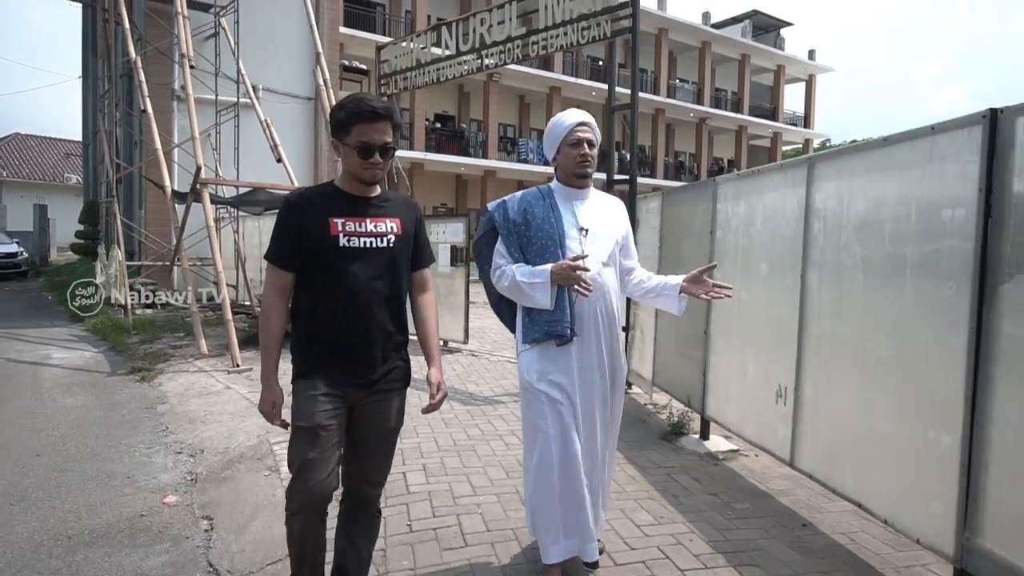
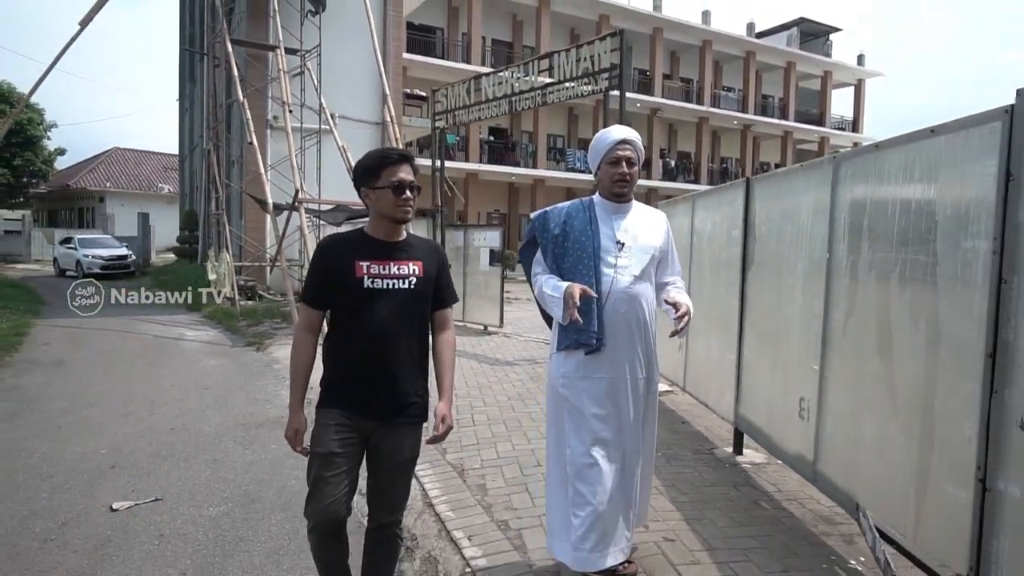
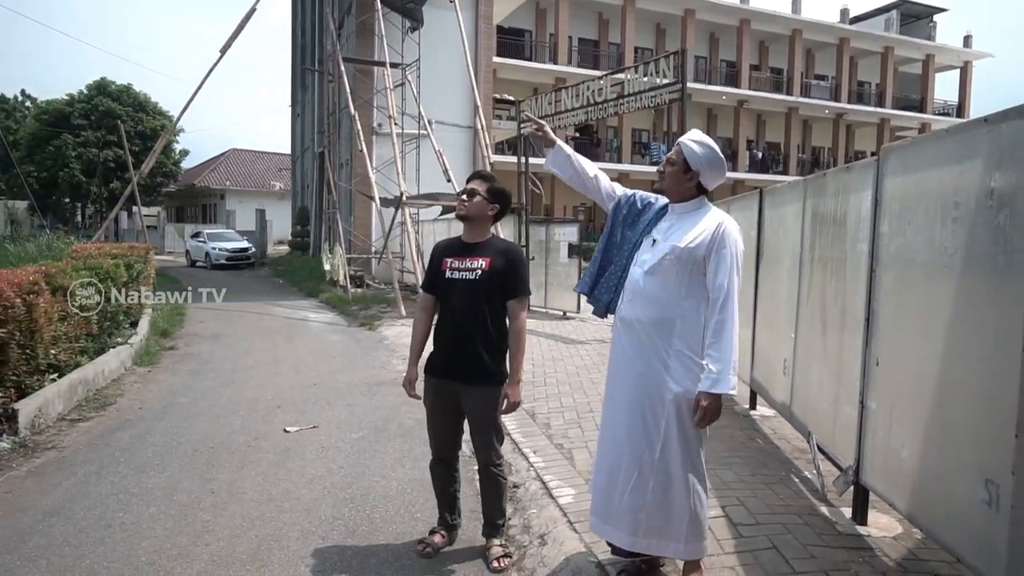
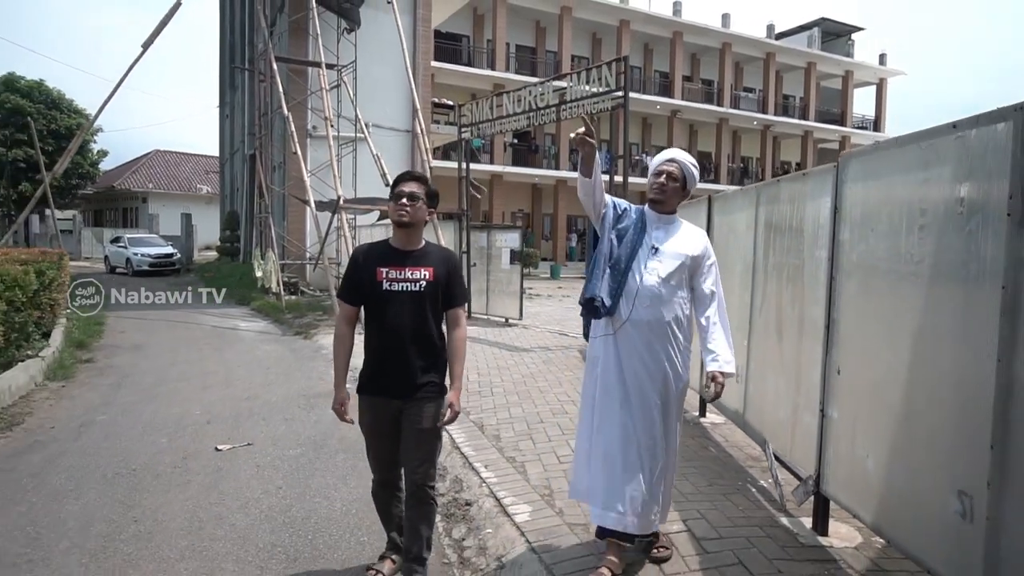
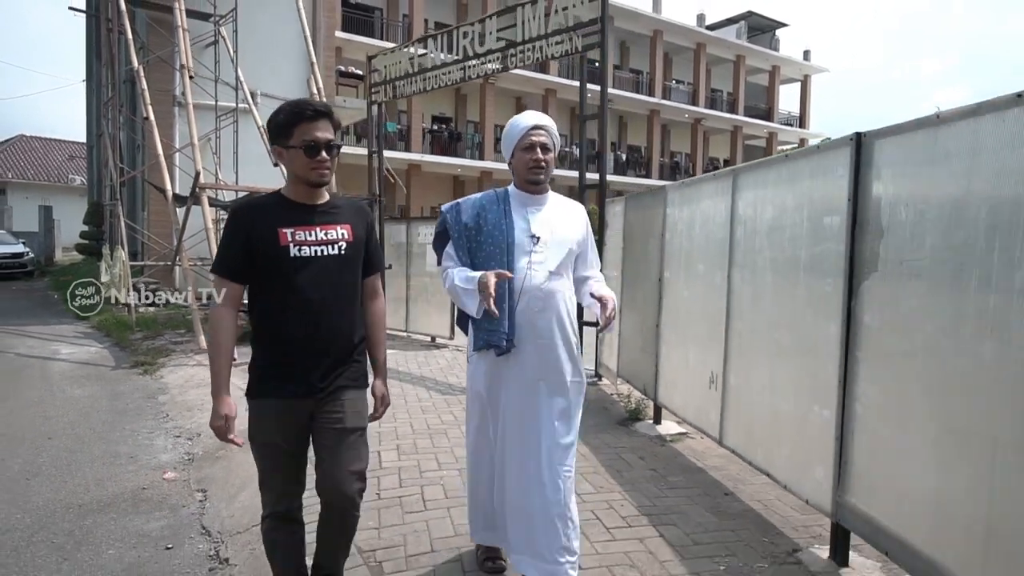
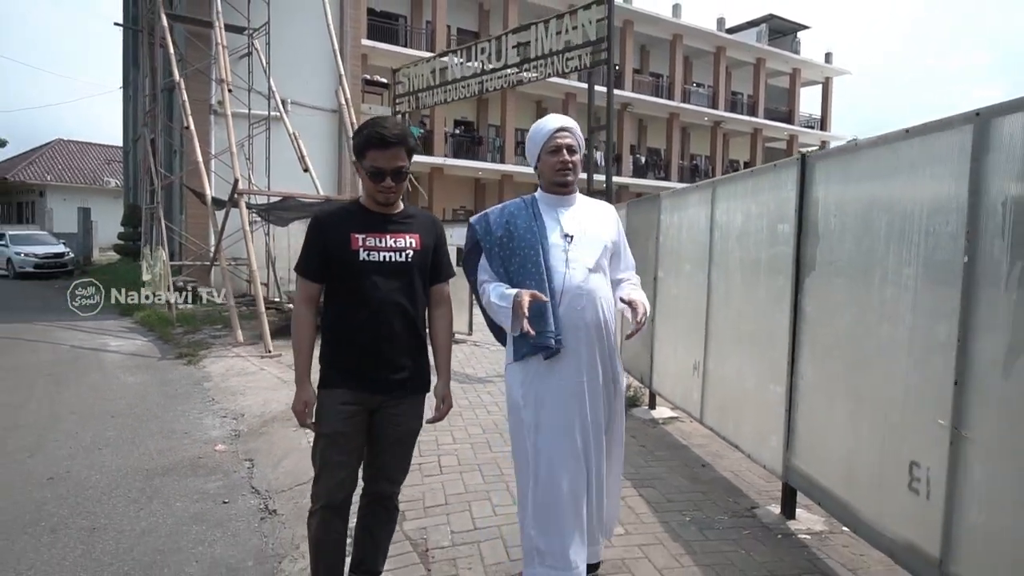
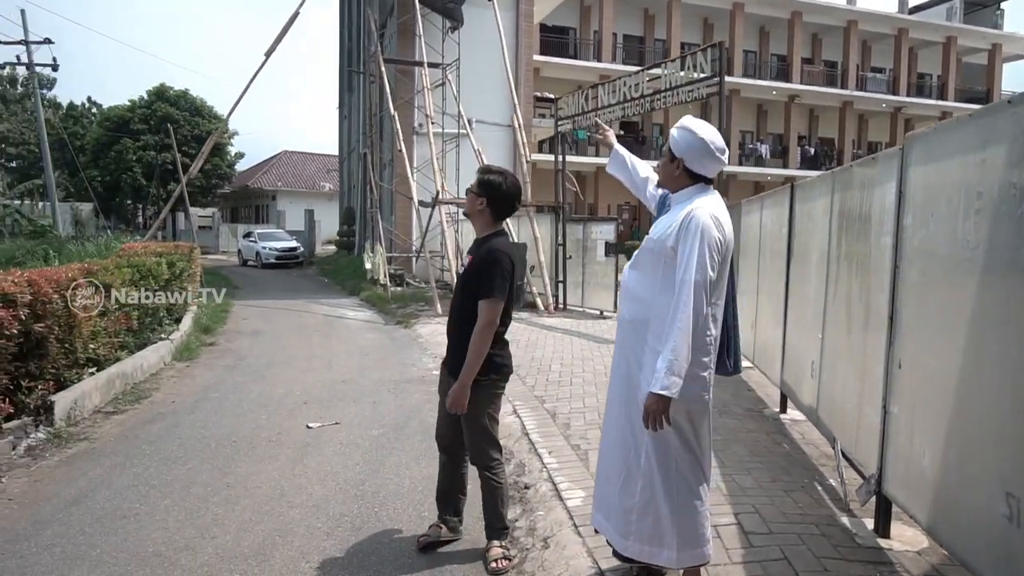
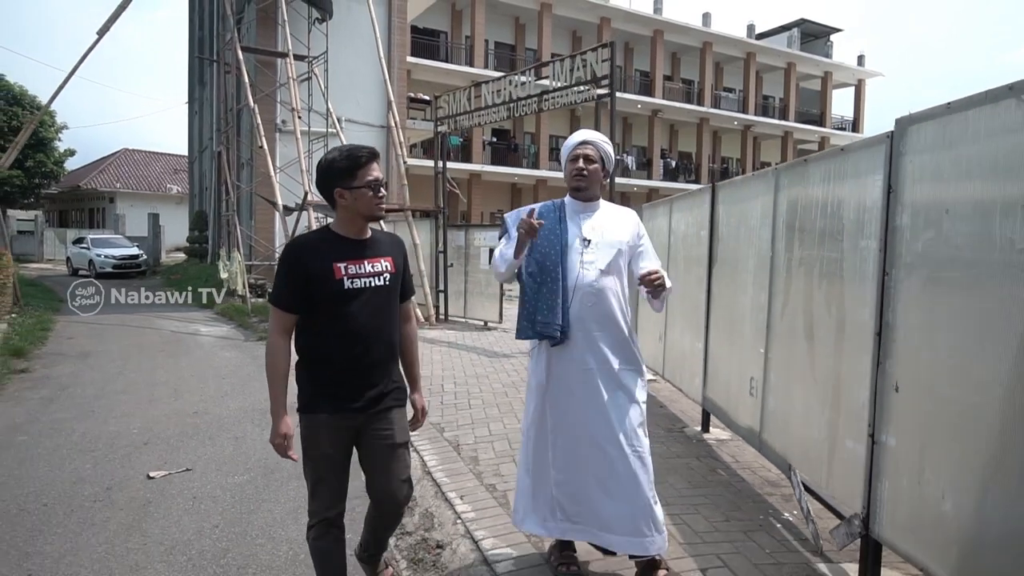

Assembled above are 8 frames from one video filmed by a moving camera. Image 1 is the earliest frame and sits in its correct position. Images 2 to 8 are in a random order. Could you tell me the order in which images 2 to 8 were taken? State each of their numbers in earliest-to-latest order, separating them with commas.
5, 6, 2, 8, 4, 3, 7
